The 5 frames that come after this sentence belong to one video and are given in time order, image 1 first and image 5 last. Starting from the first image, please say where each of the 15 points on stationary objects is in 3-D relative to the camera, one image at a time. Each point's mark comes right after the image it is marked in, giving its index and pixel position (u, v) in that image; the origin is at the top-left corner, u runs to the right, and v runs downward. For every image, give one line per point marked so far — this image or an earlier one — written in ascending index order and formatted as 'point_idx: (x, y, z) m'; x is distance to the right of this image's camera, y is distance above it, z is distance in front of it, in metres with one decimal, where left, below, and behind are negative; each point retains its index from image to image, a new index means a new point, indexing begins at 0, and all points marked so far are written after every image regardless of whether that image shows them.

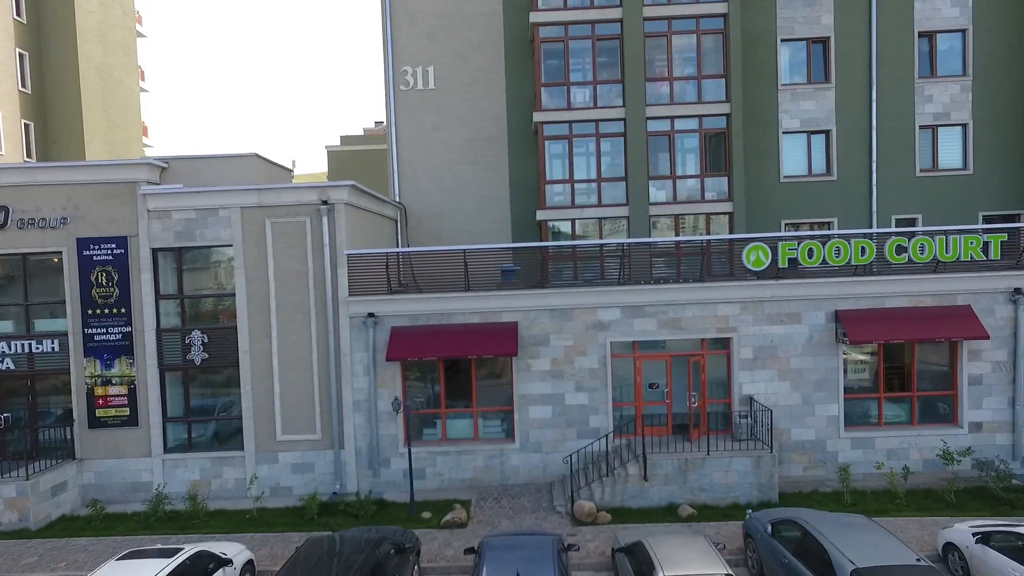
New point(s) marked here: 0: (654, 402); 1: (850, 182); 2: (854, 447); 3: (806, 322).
0: (+3.1, -2.5, +13.7) m
1: (+9.8, +3.1, +18.4) m
2: (+7.3, -3.4, +13.5) m
3: (+6.2, -0.7, +13.4) m
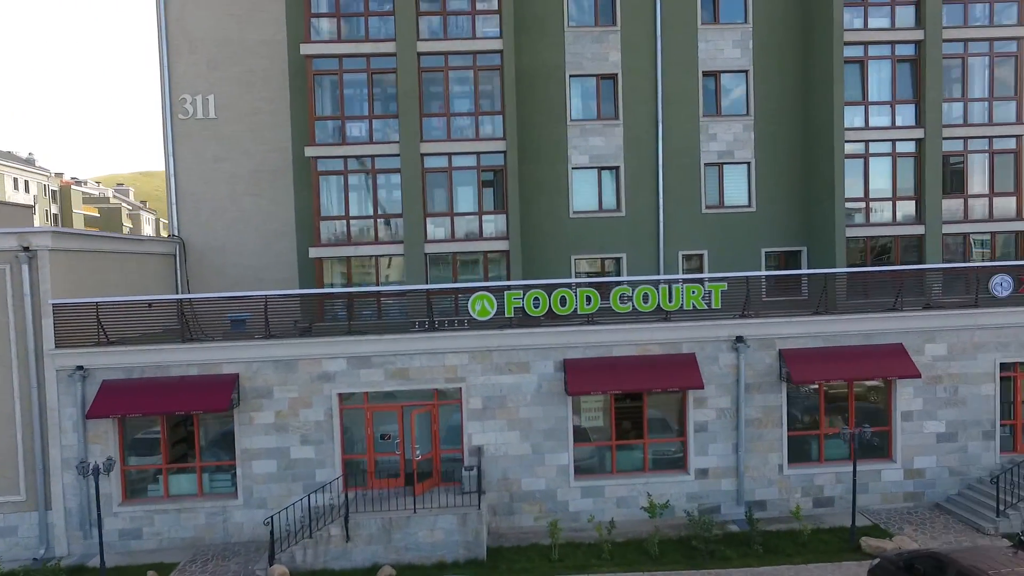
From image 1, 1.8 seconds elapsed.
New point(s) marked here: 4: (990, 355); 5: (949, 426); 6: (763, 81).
0: (-2.7, -3.5, +13.4) m
1: (+3.7, +2.0, +18.6) m
2: (+1.5, -4.5, +13.5) m
3: (+0.5, -1.8, +13.3) m
4: (+10.5, -1.5, +13.9) m
5: (+9.6, -3.1, +13.9) m
6: (+7.4, +6.0, +18.5) m
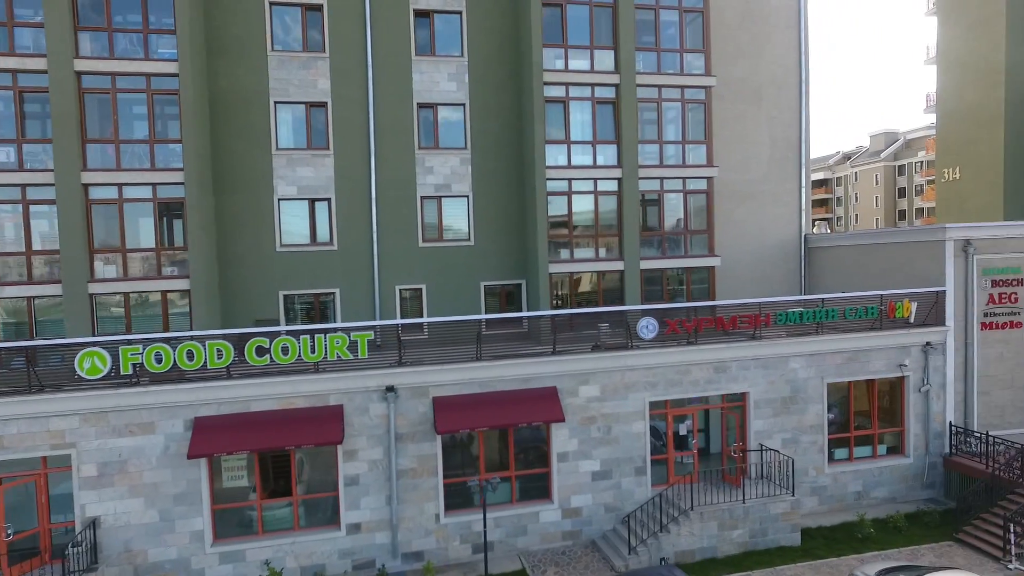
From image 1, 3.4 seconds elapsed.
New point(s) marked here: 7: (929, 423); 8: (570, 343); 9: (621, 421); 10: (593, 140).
0: (-10.0, -4.6, +11.8) m
1: (-4.6, +1.0, +18.0) m
2: (-5.8, -5.5, +12.6) m
3: (-6.8, -2.8, +12.2) m
4: (+2.9, -2.5, +14.5) m
5: (+2.1, -4.0, +14.4) m
6: (-1.0, +5.0, +18.6) m
7: (+10.8, -3.5, +16.2) m
8: (+1.4, -1.3, +14.5) m
9: (+2.5, -3.1, +14.4) m
10: (+2.3, +4.3, +18.2) m
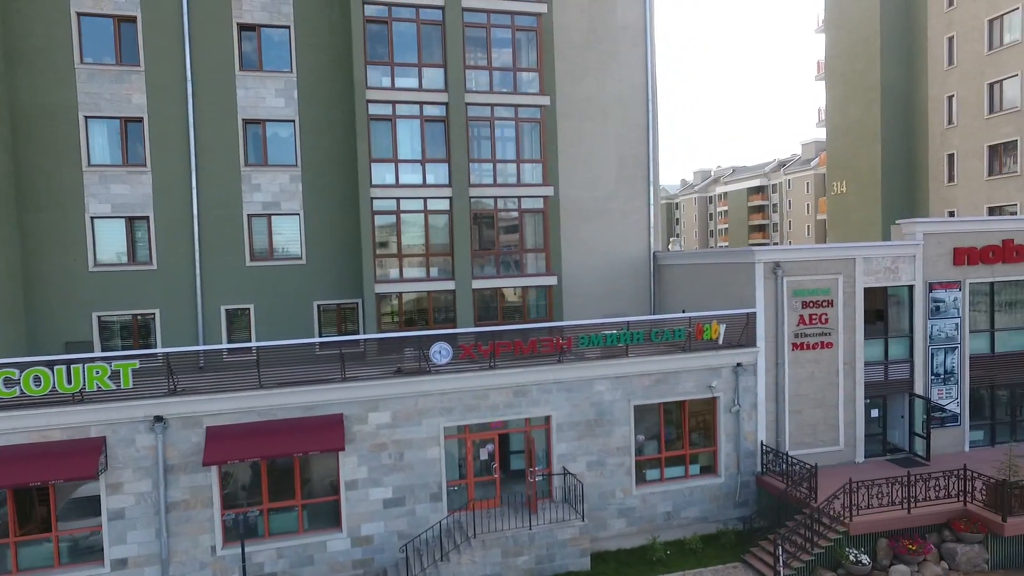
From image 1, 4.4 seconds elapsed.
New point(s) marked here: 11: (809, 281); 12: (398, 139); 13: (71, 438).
0: (-14.6, -5.1, +11.1) m
1: (-9.5, +0.4, +17.5) m
2: (-10.4, -6.1, +12.0) m
3: (-11.4, -3.4, +11.6) m
4: (-1.8, -3.0, +14.4) m
5: (-2.6, -4.6, +14.2) m
6: (-5.9, +4.5, +18.2) m
7: (+6.0, -4.1, +16.5) m
8: (-3.3, -1.8, +14.3) m
9: (-2.2, -3.6, +14.3) m
10: (-2.6, +3.7, +18.0) m
11: (+7.9, +0.2, +16.8) m
12: (-3.2, +4.2, +17.8) m
13: (-8.8, -3.0, +12.4) m
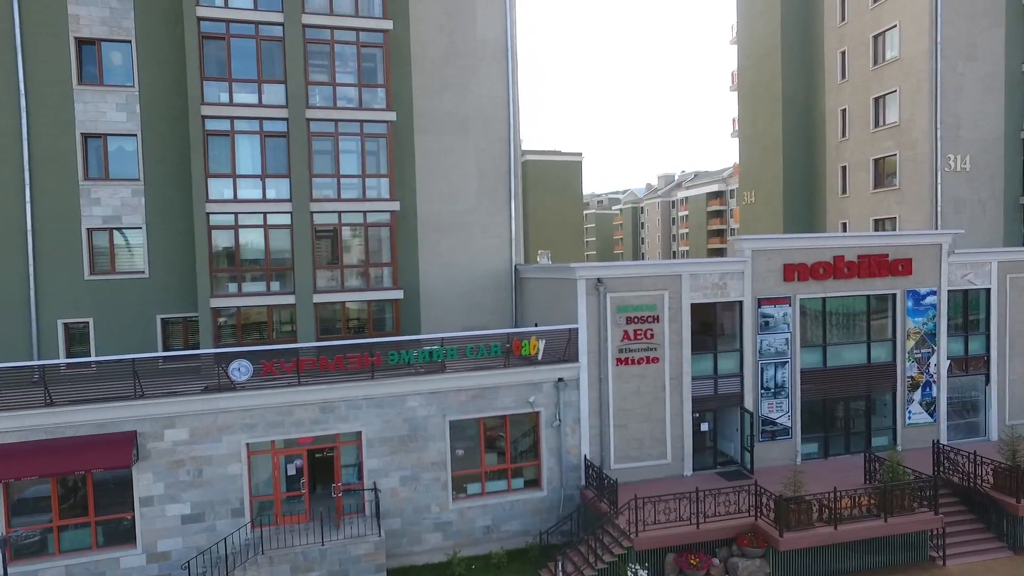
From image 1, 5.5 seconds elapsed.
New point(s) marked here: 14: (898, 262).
0: (-19.1, -5.5, +11.0) m
1: (-14.1, +0.1, +17.5) m
2: (-15.0, -6.4, +12.0) m
3: (-16.0, -3.7, +11.6) m
4: (-6.4, -3.4, +14.5) m
5: (-7.2, -5.0, +14.3) m
6: (-10.5, +4.1, +18.3) m
7: (+1.3, -4.5, +16.7) m
8: (-7.9, -2.2, +14.4) m
9: (-6.8, -4.0, +14.4) m
10: (-7.2, +3.3, +18.1) m
11: (+3.3, -0.3, +17.1) m
12: (-7.8, +3.8, +17.9) m
13: (-13.3, -3.4, +12.4) m
14: (+11.5, +0.8, +18.8) m
